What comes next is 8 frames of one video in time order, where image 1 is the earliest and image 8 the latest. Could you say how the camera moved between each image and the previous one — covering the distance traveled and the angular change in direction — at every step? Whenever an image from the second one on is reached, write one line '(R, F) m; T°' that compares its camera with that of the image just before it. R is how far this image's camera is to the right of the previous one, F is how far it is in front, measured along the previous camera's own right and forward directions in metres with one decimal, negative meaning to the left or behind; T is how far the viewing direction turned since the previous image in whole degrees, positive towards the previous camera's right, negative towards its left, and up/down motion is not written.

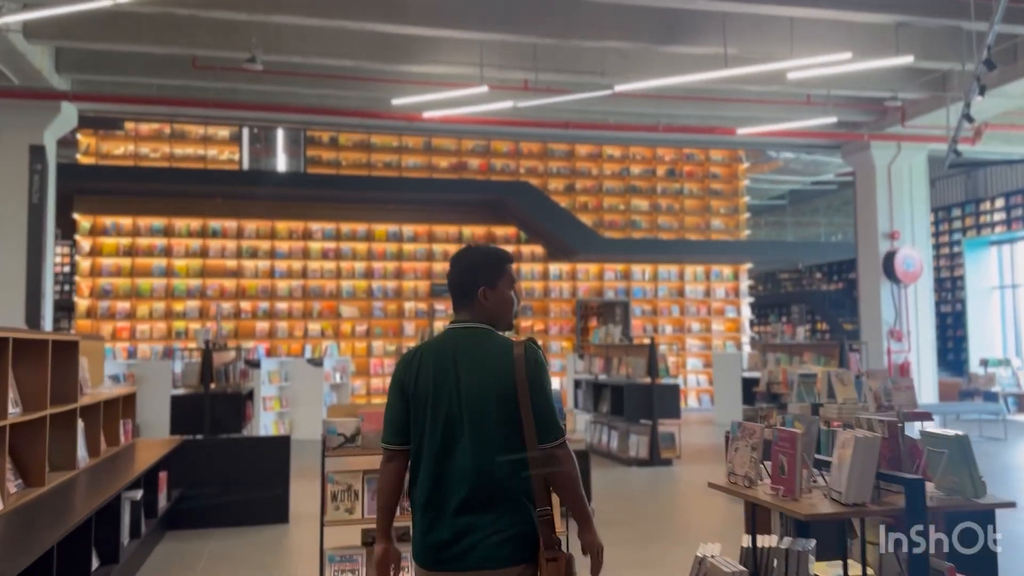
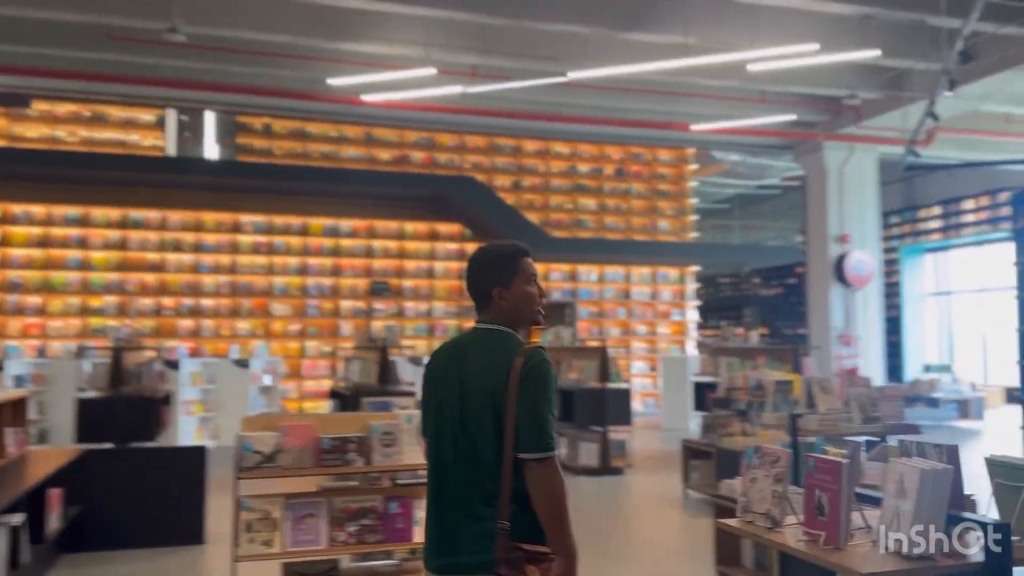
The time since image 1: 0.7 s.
(0.0, +0.5) m; +4°
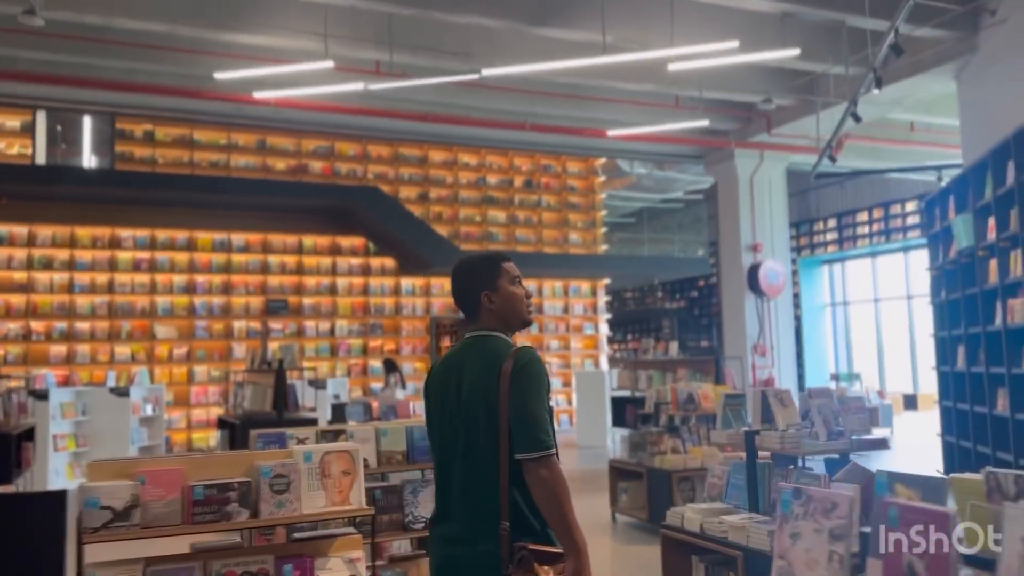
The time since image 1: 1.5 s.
(-0.1, +0.6) m; +7°
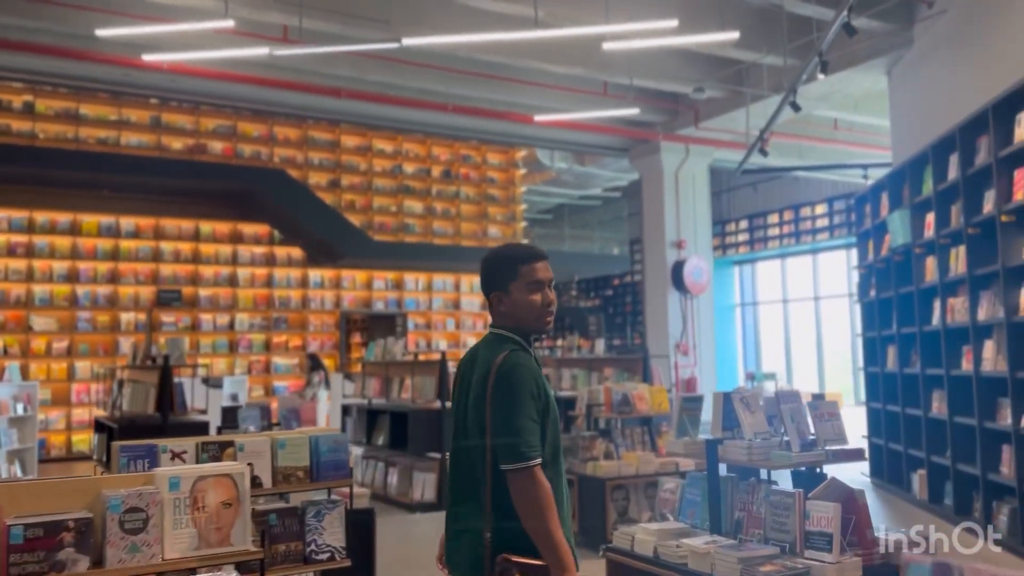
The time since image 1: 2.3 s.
(-0.1, +0.6) m; +6°
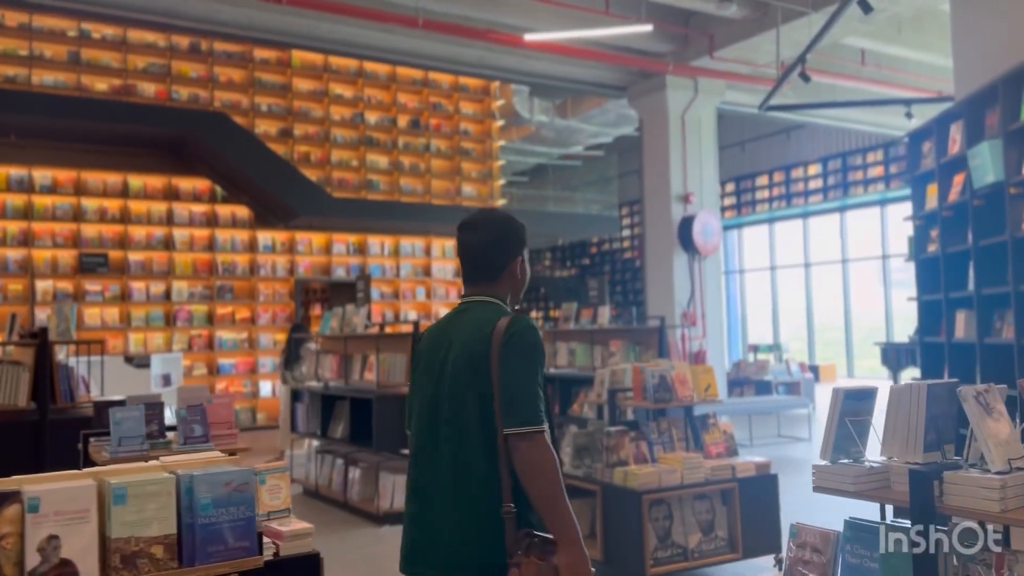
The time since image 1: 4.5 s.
(-0.2, +1.5) m; +2°
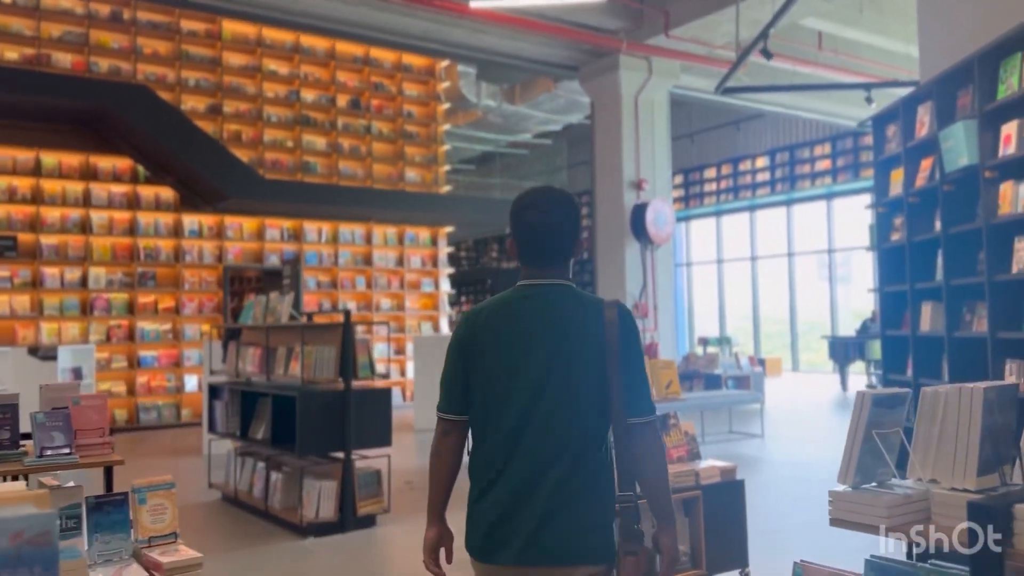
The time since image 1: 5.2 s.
(0.0, +0.5) m; +4°
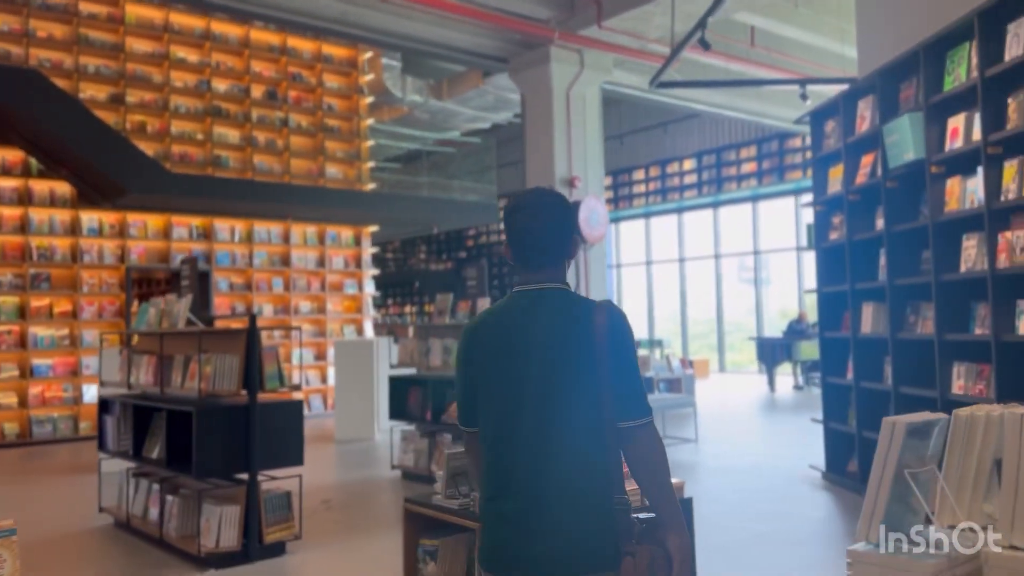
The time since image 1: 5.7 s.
(0.0, +0.4) m; +5°
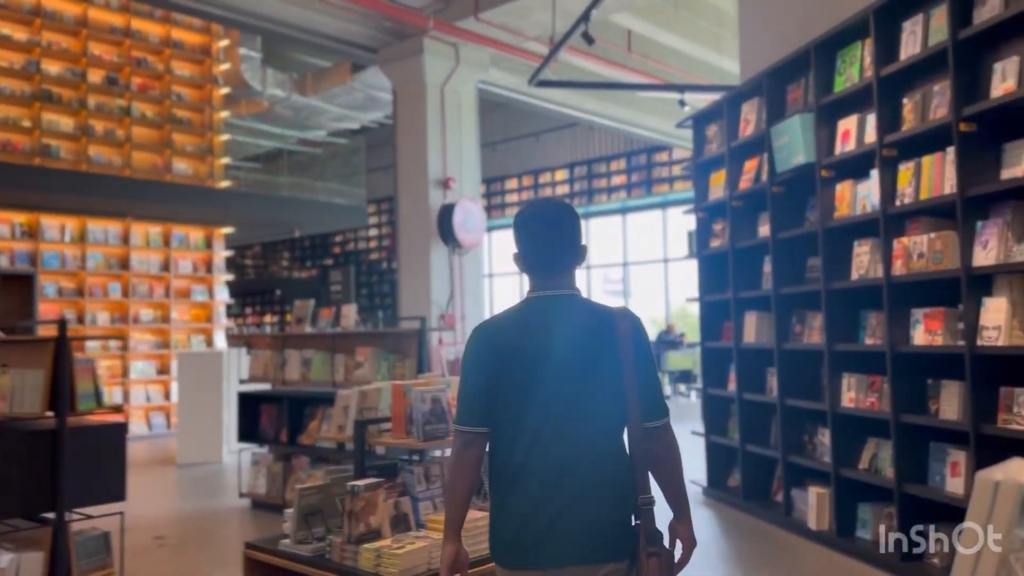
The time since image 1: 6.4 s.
(0.0, +0.5) m; +9°
